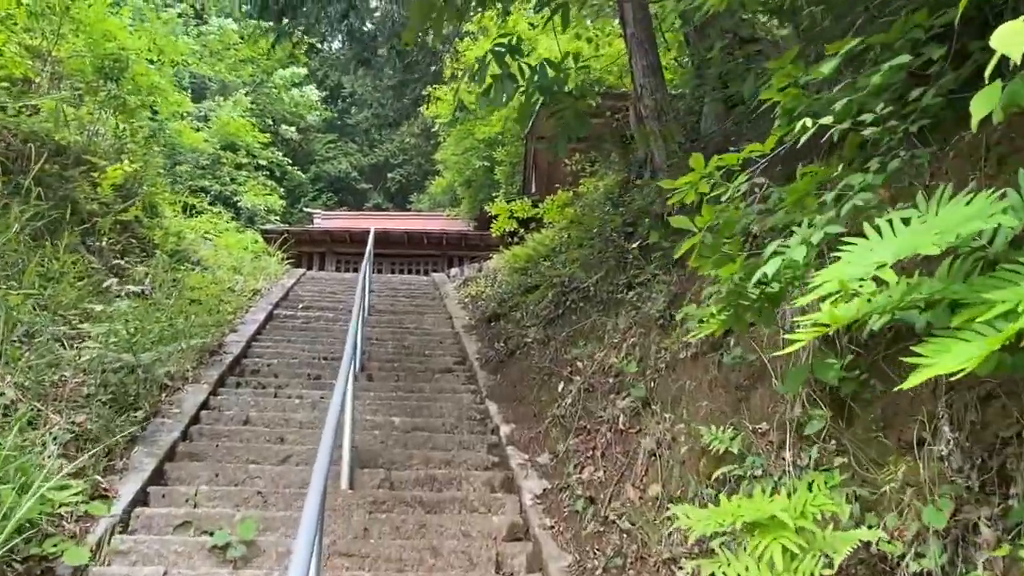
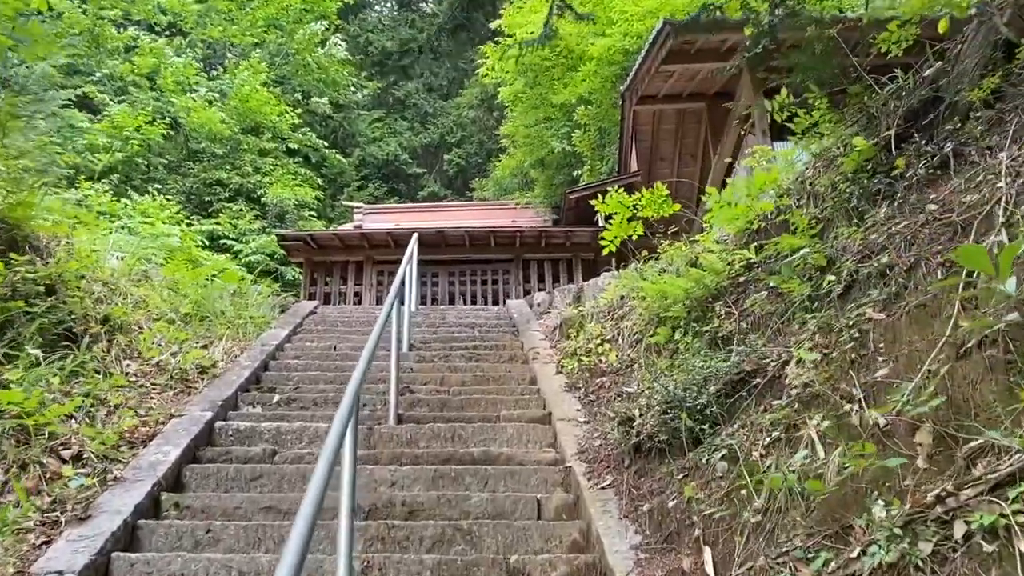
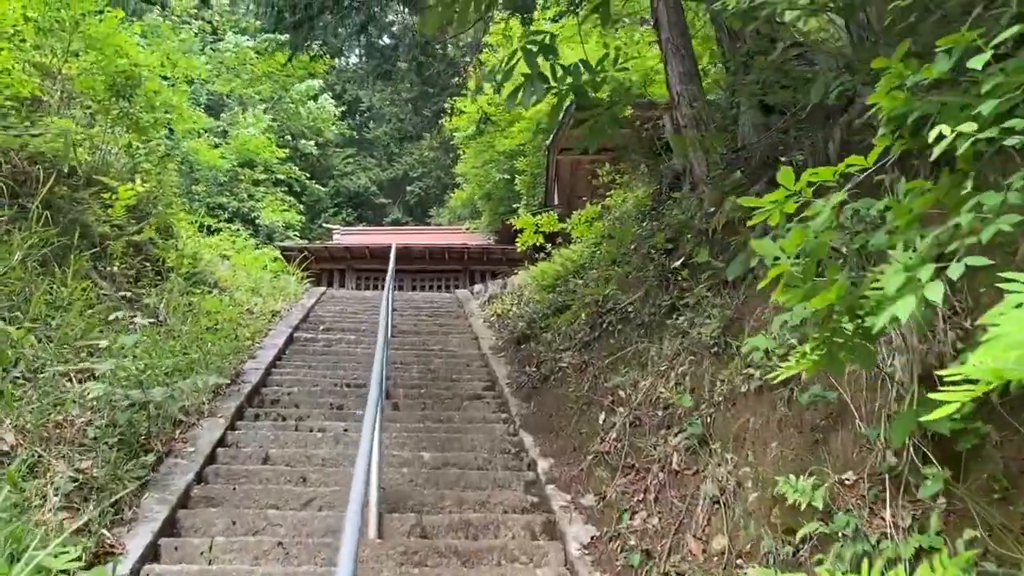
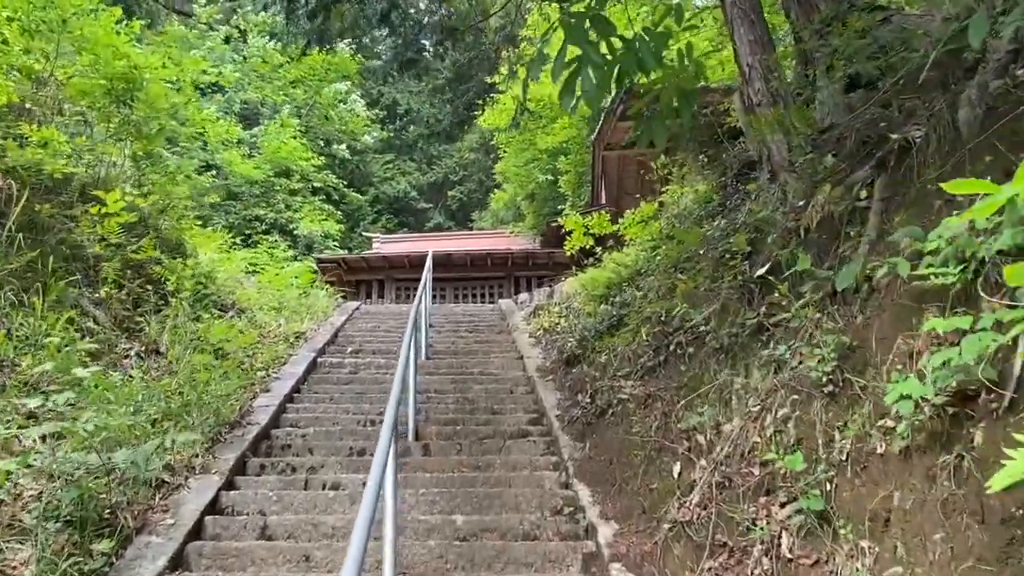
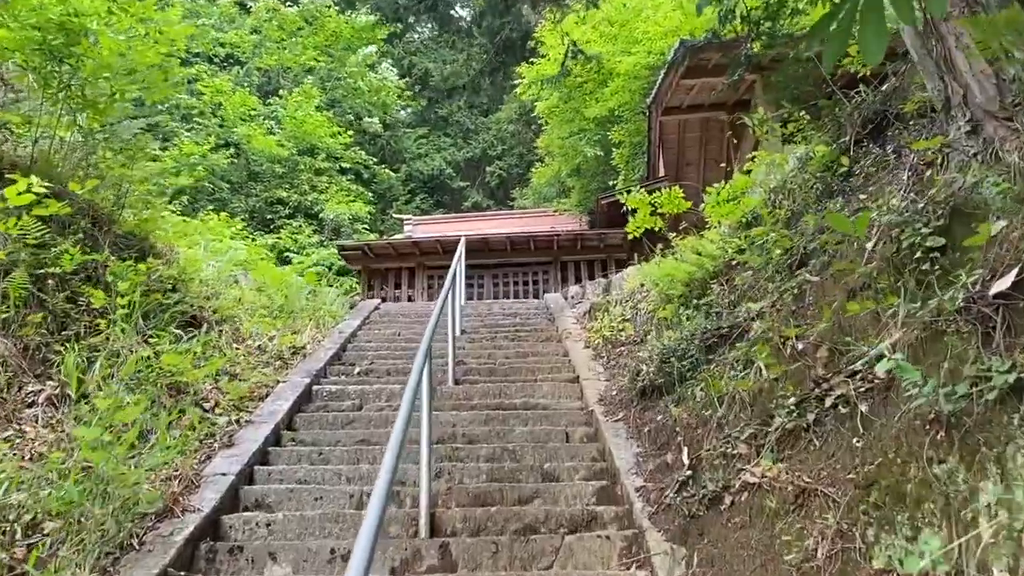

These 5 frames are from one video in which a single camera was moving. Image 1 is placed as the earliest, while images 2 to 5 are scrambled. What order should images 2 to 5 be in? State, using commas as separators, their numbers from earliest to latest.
3, 4, 5, 2
